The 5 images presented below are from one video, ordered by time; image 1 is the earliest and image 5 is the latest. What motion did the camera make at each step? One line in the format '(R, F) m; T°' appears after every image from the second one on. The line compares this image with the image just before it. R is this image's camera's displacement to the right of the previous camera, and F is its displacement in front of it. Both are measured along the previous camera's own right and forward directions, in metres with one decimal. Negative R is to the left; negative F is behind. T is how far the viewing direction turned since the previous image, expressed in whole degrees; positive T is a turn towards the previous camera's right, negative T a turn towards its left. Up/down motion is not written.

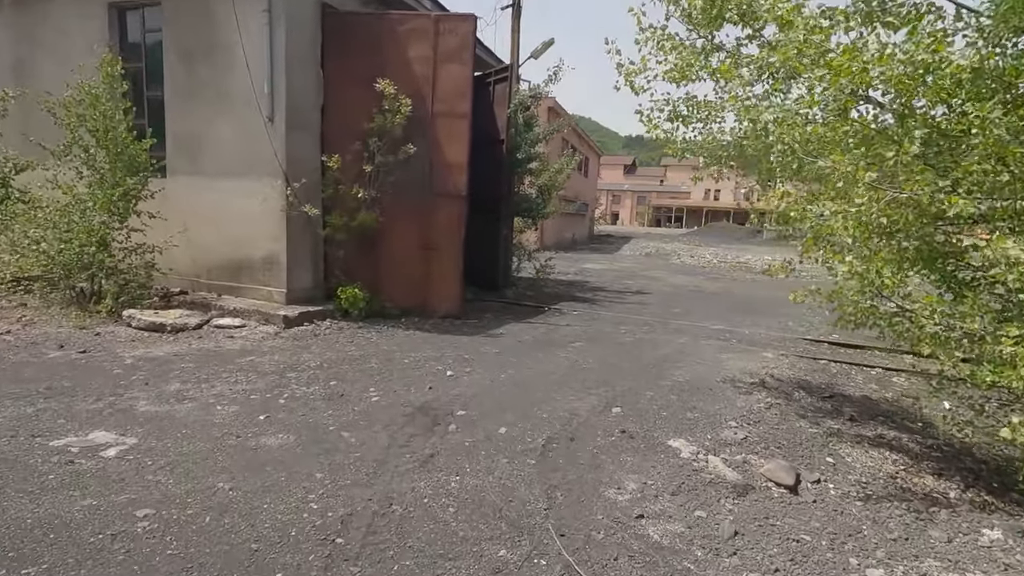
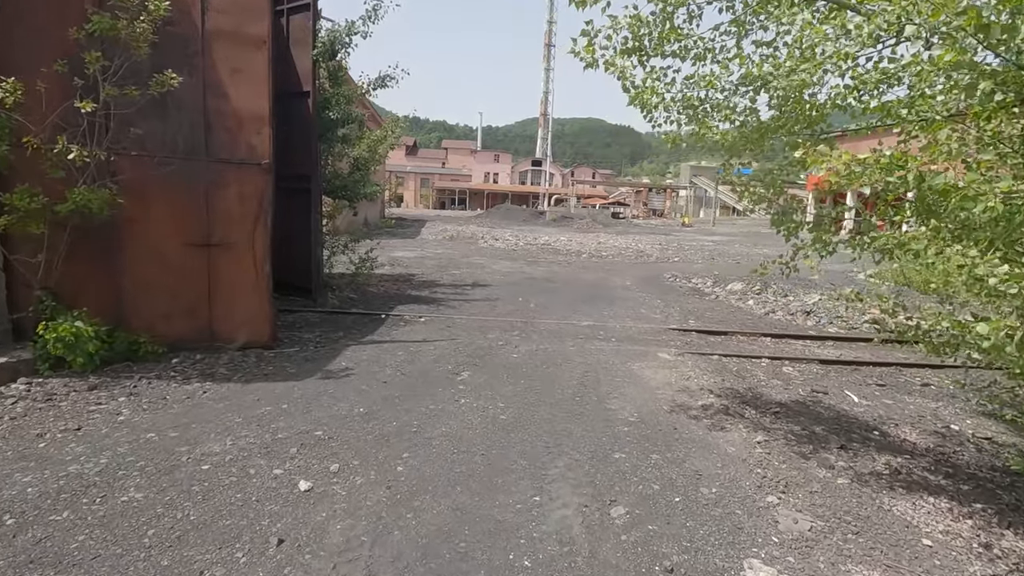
(-0.6, +2.1) m; +23°
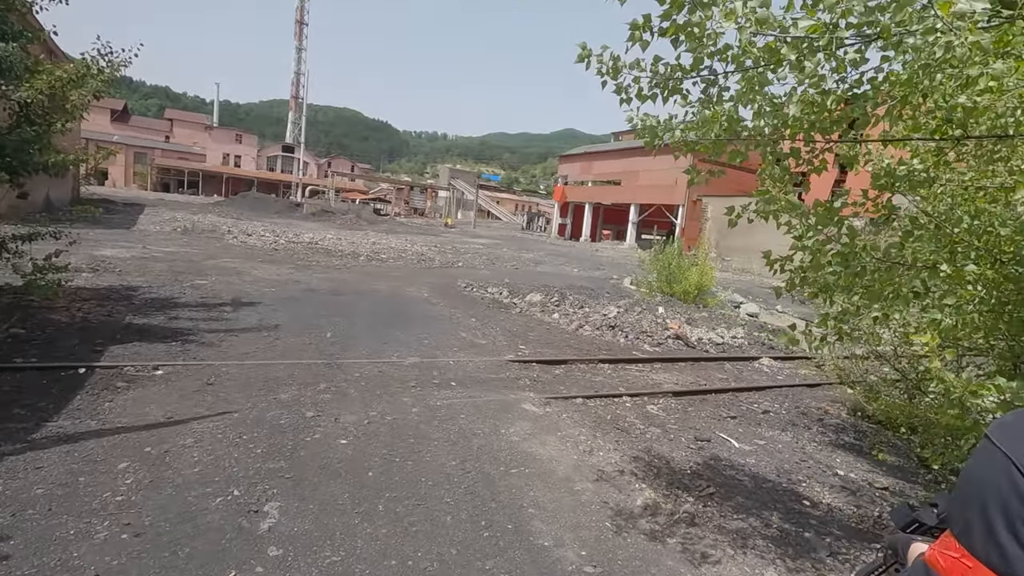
(-0.5, +1.9) m; +26°
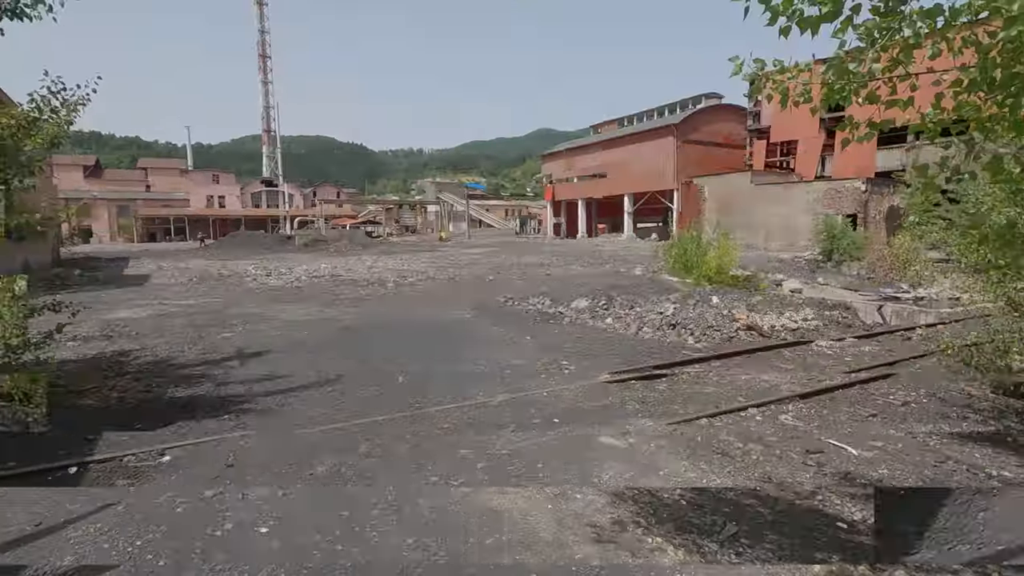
(-1.0, +0.7) m; +1°
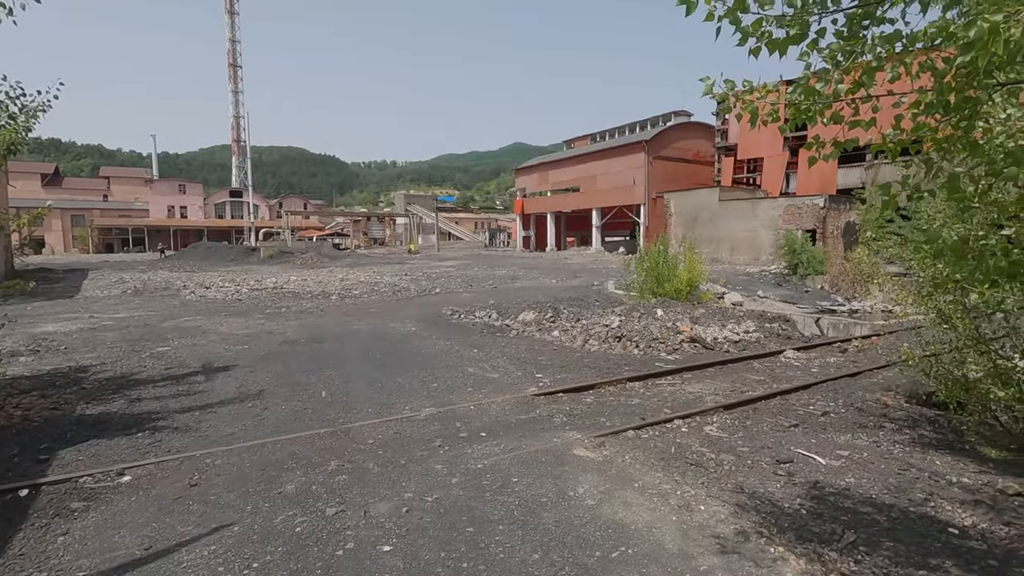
(+0.5, 0.0) m; +3°
